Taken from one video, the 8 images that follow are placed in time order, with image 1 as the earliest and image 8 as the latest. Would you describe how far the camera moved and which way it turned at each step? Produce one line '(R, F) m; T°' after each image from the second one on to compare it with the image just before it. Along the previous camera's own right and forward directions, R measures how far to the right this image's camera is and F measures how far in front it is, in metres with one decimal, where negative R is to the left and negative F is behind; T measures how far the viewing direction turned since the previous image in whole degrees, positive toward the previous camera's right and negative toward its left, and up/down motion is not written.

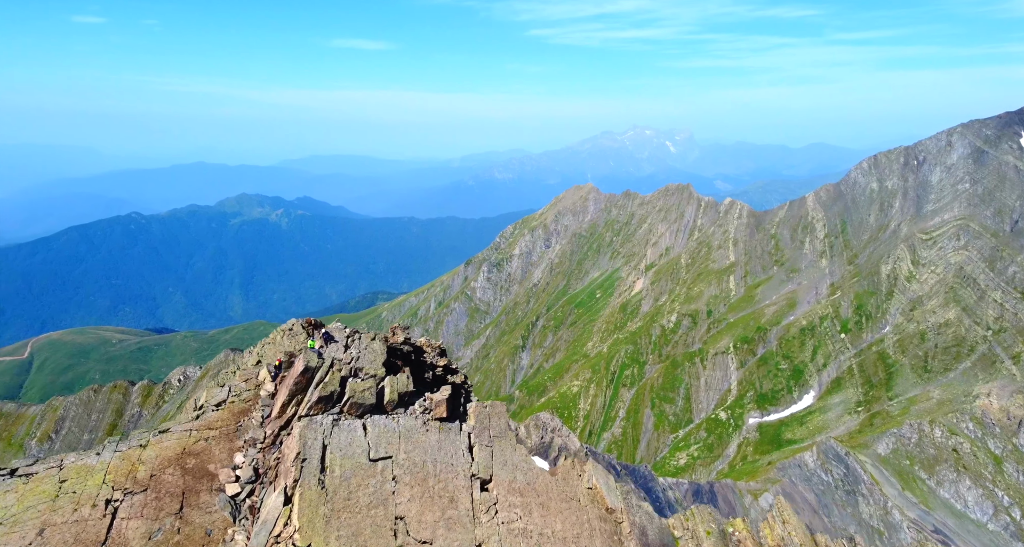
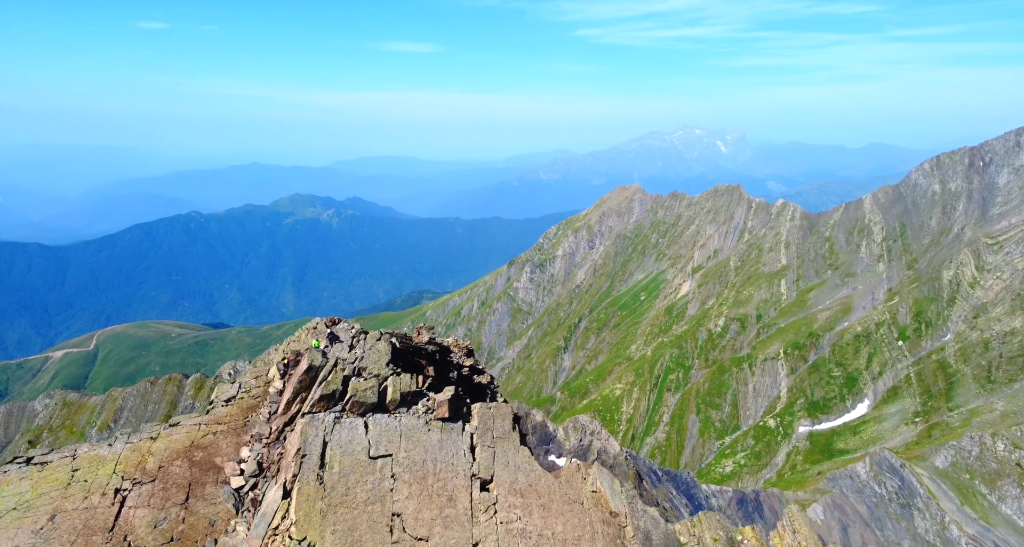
(+1.8, -0.4) m; -4°
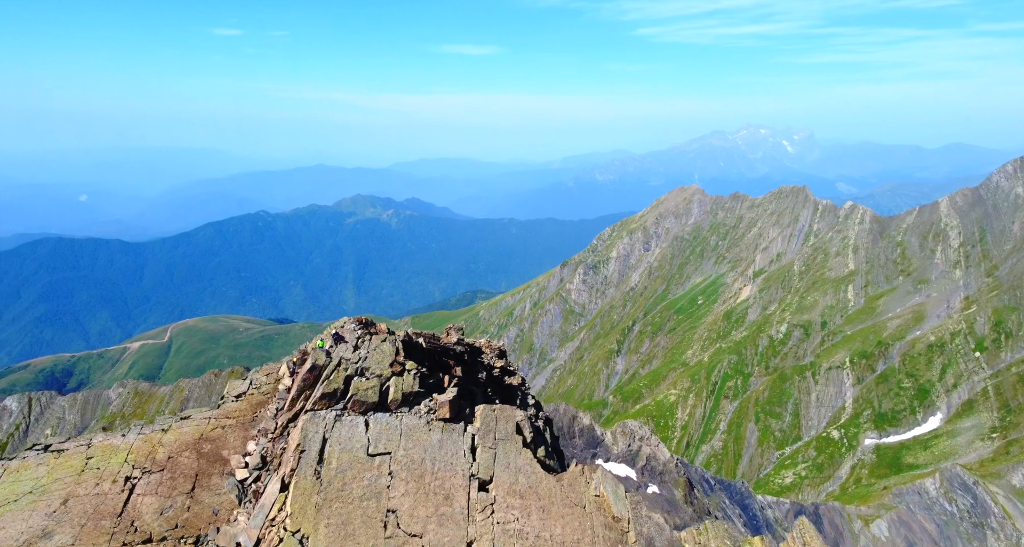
(+2.4, -0.5) m; -4°
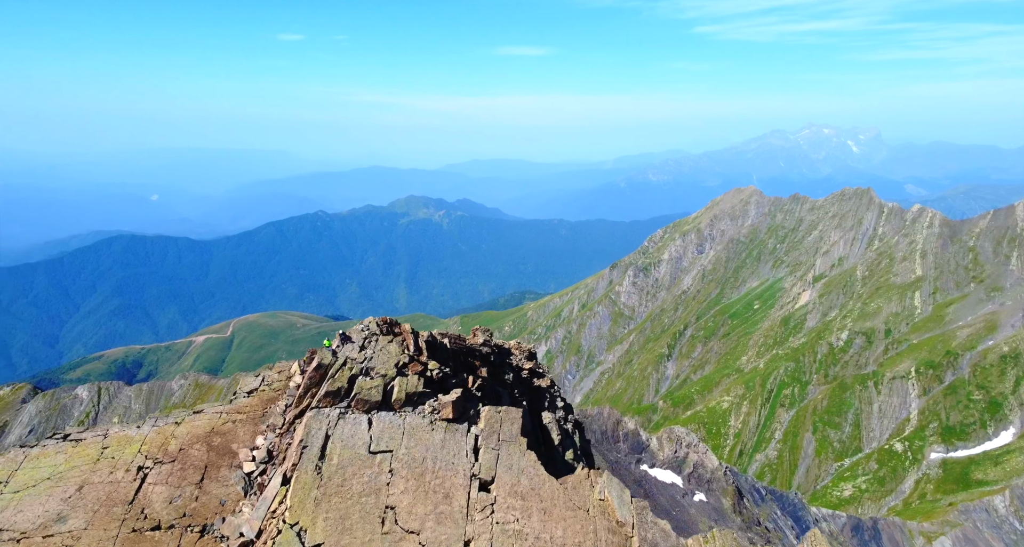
(+2.2, -0.4) m; -4°
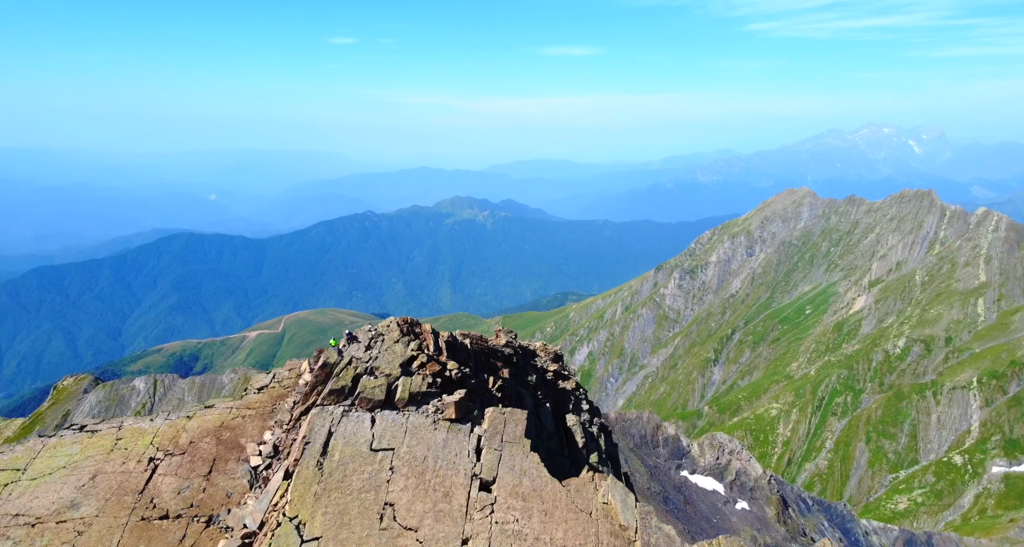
(+1.9, -0.3) m; -4°
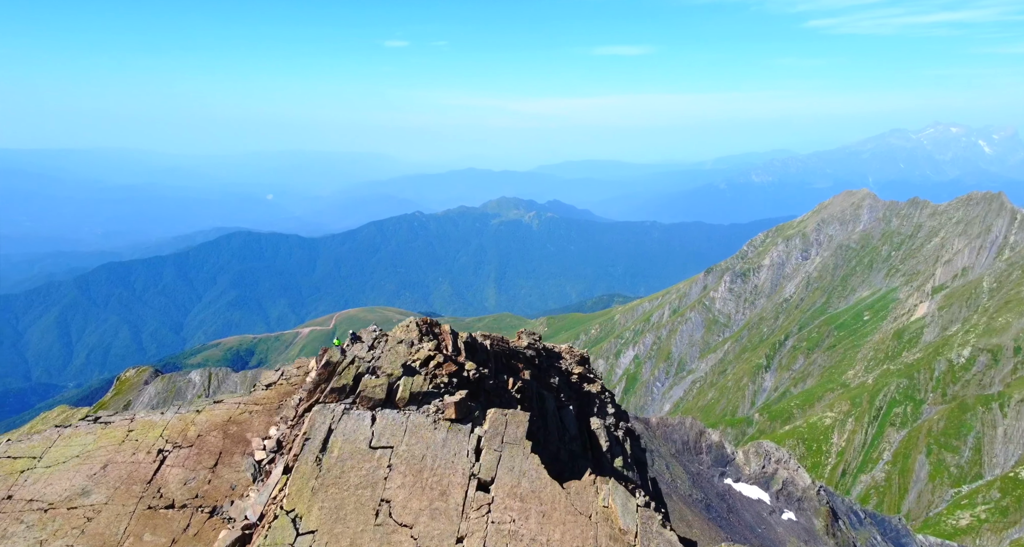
(+2.2, -0.3) m; -4°
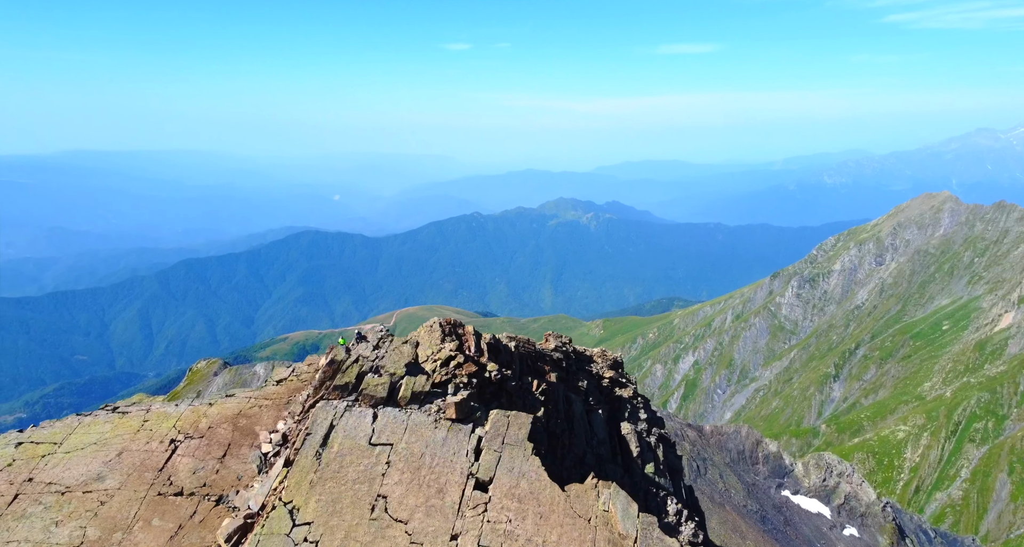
(+2.8, -0.3) m; -5°
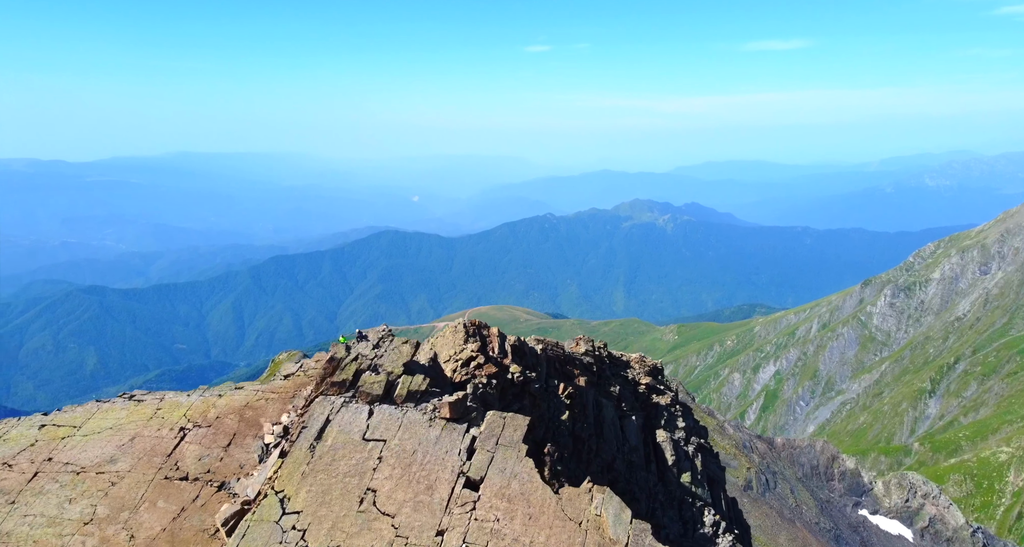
(+4.0, -0.3) m; -6°
